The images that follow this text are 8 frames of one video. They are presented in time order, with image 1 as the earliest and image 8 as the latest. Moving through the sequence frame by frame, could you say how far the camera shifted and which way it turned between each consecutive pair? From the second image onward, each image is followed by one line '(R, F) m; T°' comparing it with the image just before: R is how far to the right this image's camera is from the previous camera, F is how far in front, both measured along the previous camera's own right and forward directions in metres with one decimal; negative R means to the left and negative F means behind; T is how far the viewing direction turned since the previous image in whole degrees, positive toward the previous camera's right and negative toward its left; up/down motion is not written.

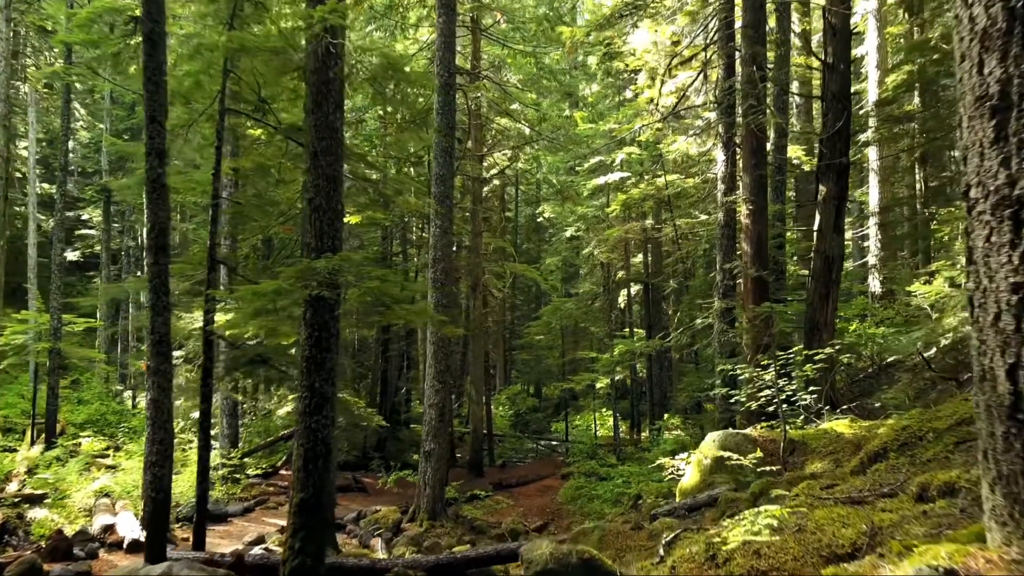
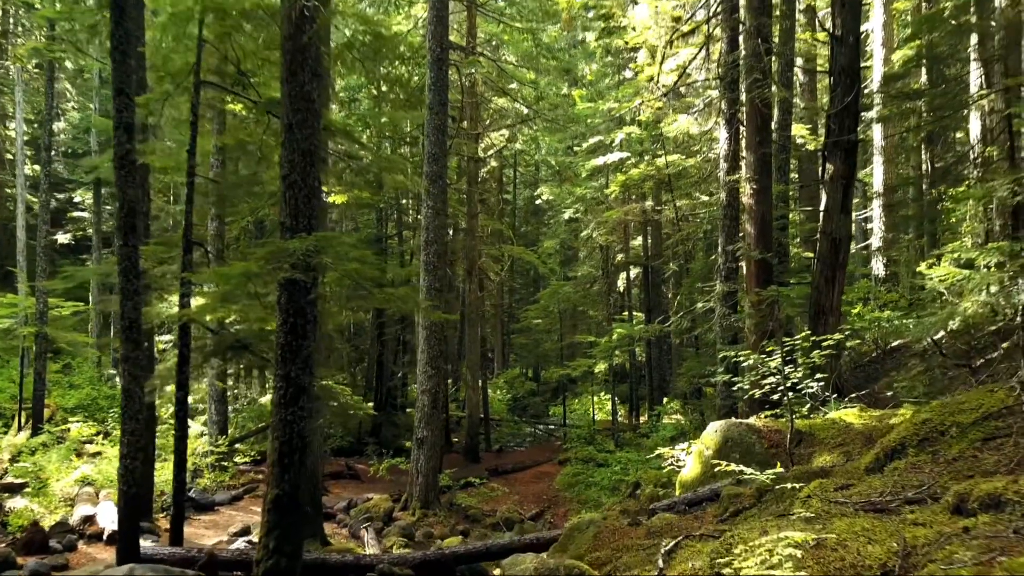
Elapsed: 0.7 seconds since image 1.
(+0.1, +0.4) m; 0°
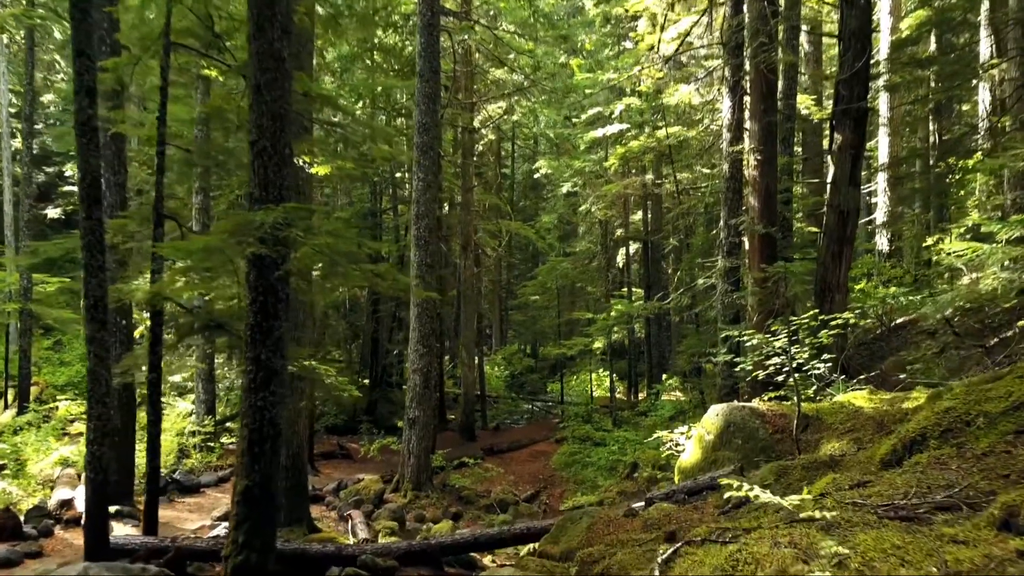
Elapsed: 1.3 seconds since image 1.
(+0.1, +0.4) m; 0°
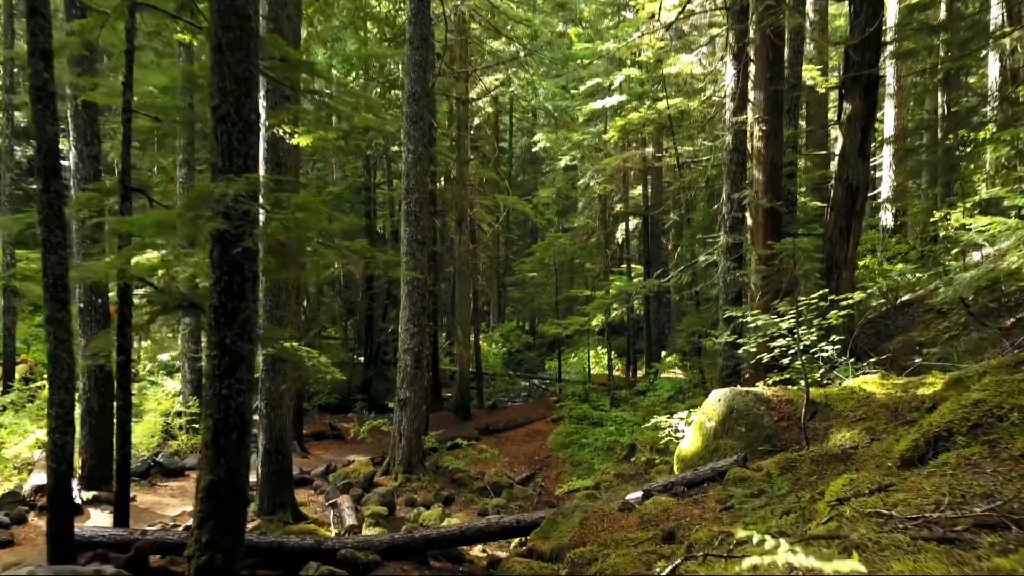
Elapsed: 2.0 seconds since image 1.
(+0.1, +0.4) m; 0°
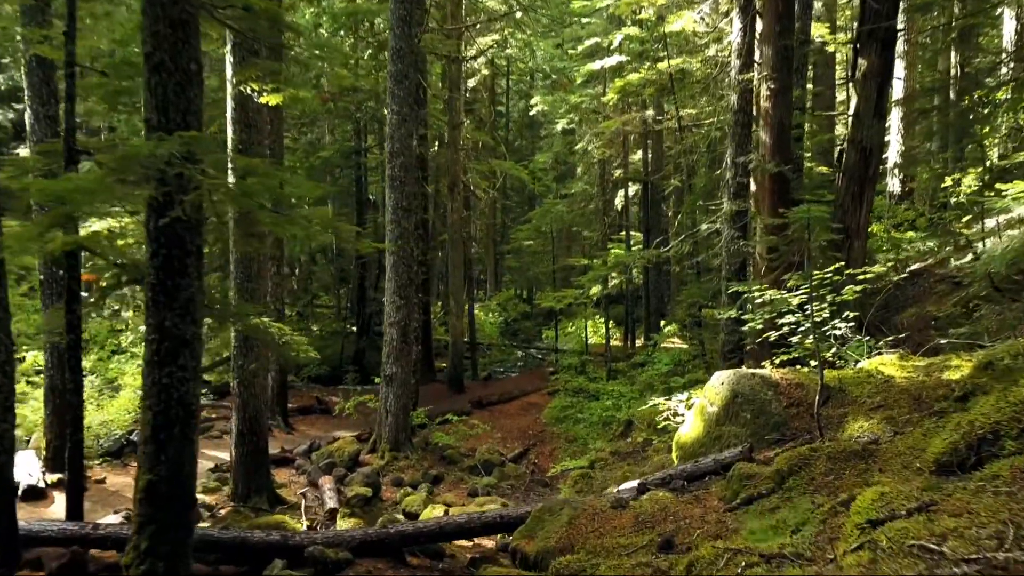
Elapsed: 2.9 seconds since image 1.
(+0.1, +0.6) m; 0°
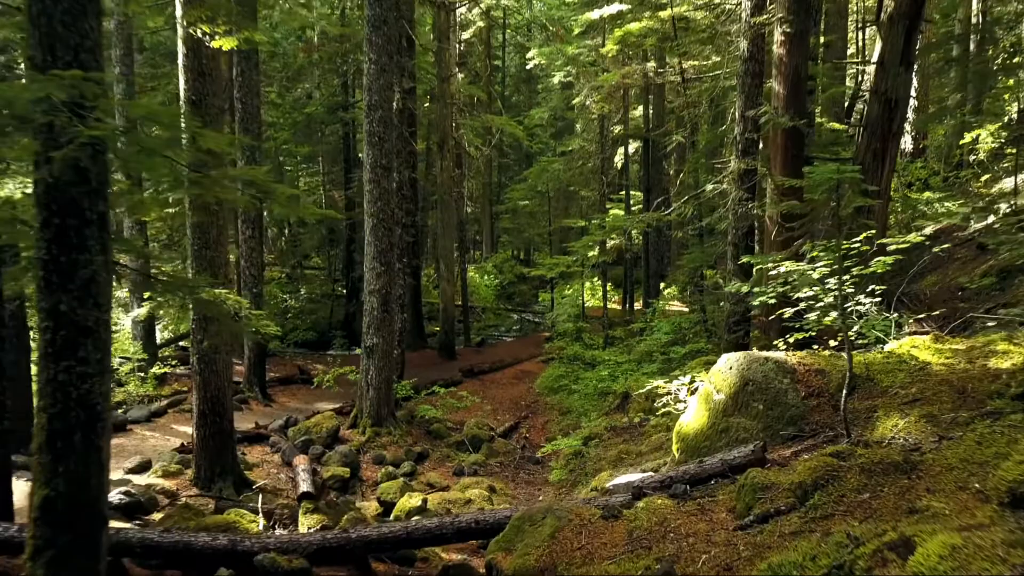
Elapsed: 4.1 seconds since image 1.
(+0.1, +0.7) m; 0°
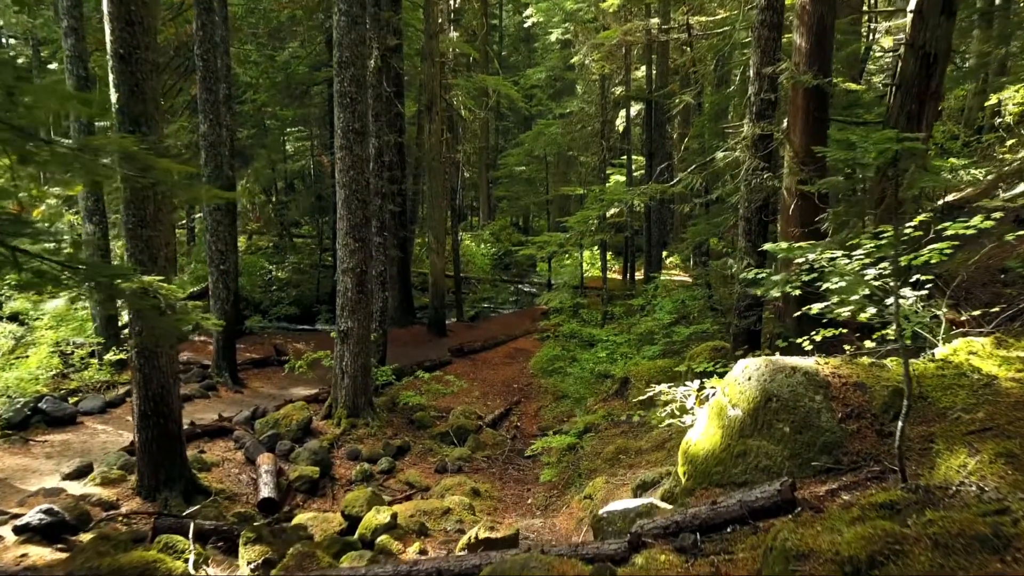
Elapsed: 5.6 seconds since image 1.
(+0.2, +0.9) m; 0°
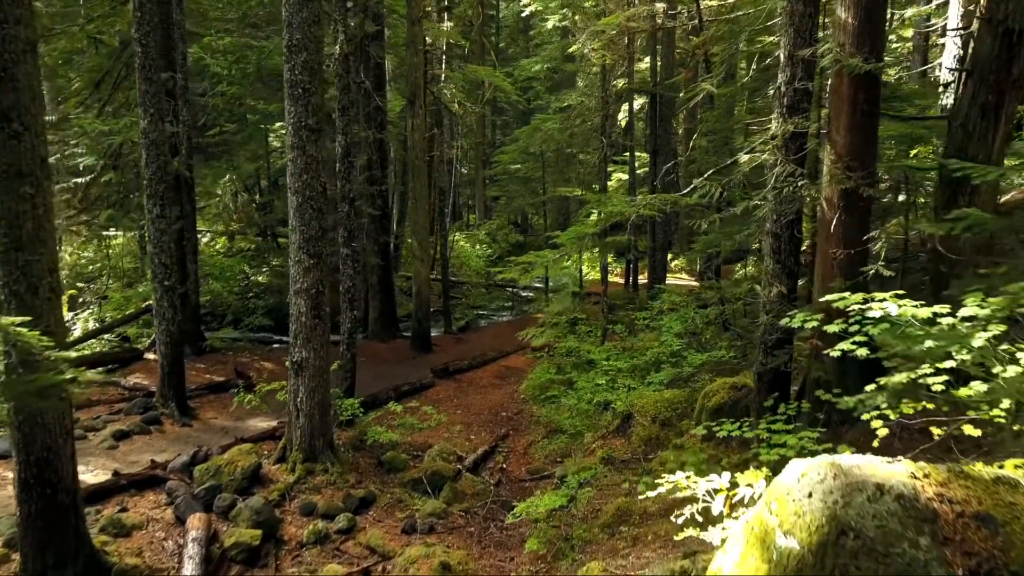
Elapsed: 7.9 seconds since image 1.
(+0.2, +1.3) m; 0°
